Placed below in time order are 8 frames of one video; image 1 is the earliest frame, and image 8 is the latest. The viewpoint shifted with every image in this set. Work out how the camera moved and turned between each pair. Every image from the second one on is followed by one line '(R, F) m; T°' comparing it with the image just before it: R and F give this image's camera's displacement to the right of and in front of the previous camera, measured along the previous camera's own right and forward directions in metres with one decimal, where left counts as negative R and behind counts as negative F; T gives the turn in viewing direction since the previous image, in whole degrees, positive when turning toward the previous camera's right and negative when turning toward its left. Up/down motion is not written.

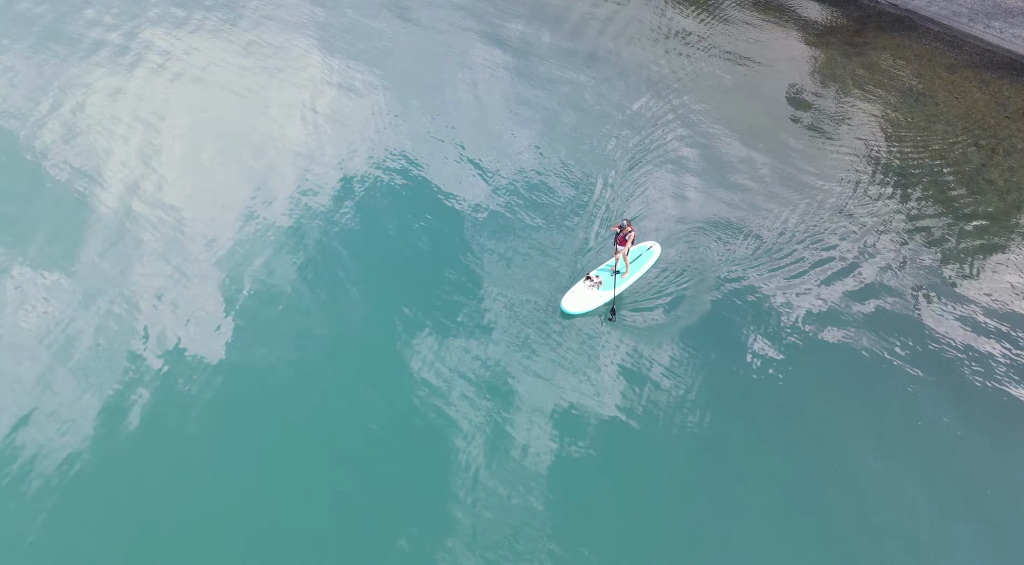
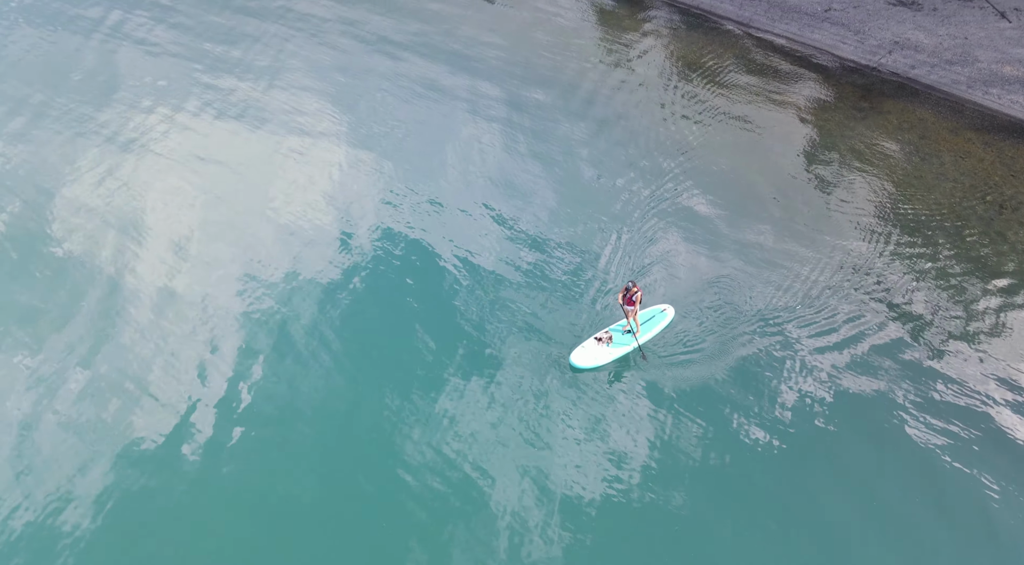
(-0.9, -0.7) m; 0°
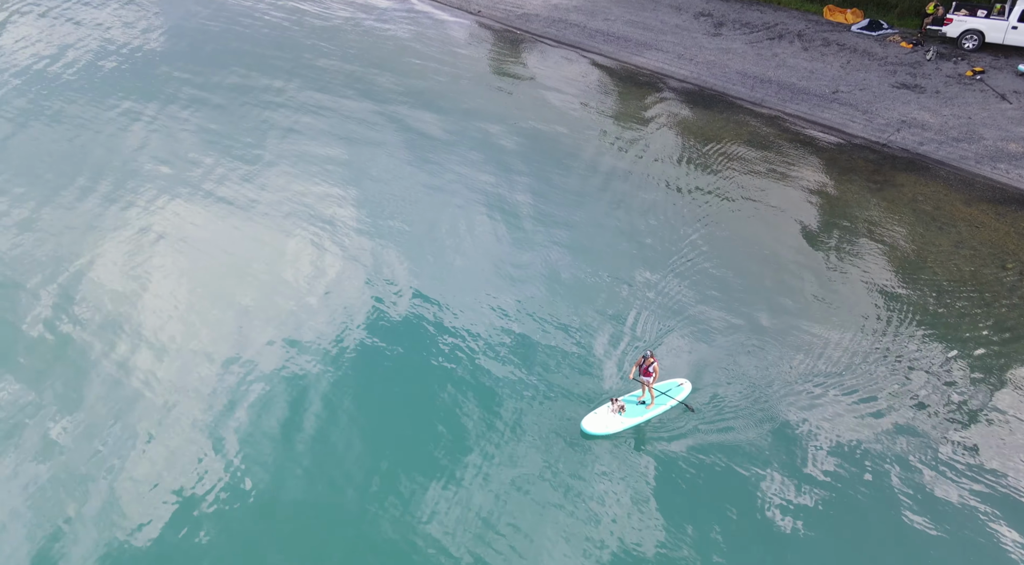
(-1.1, -0.4) m; 0°
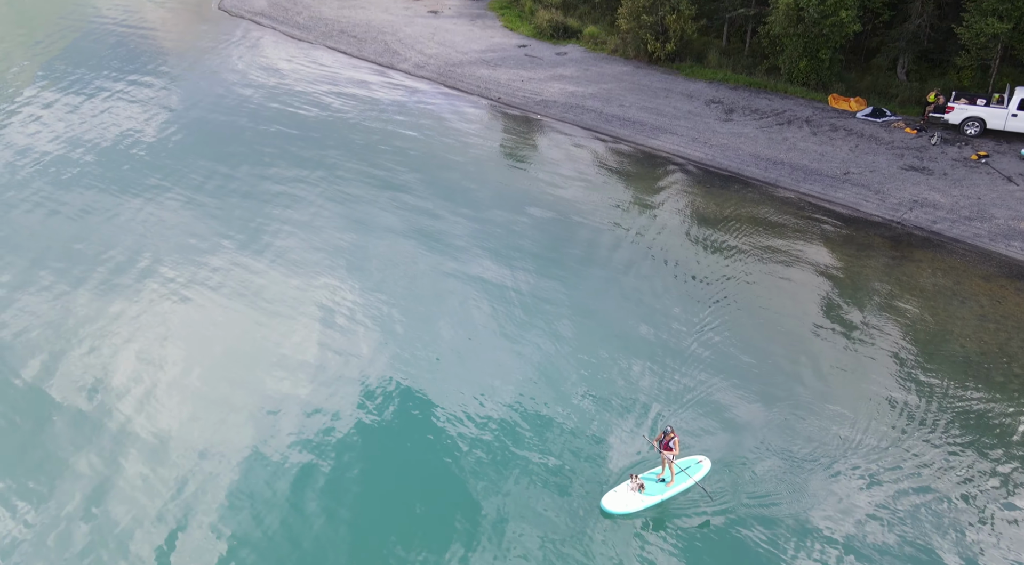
(-1.1, -0.4) m; 0°
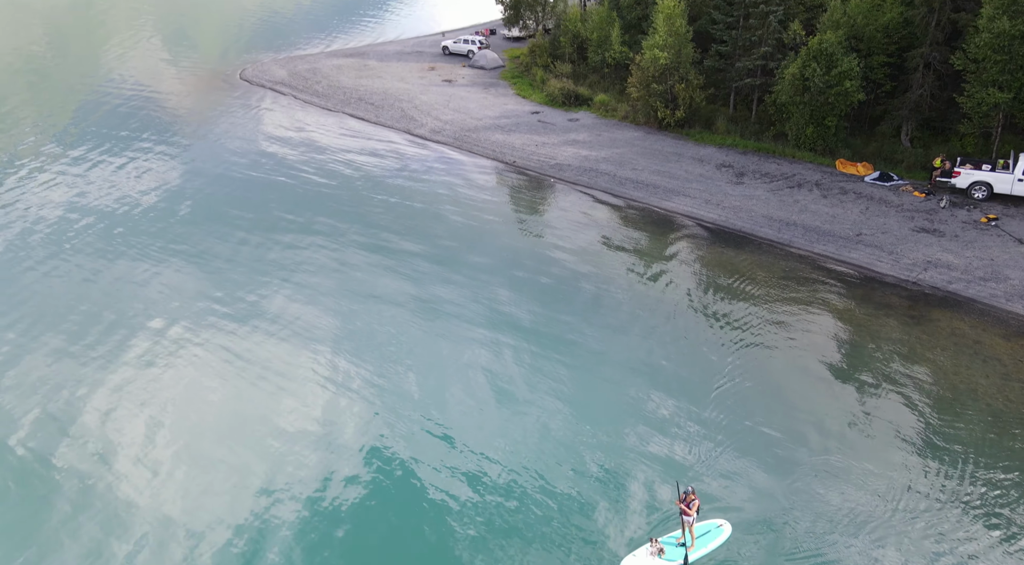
(-0.7, -0.3) m; 0°
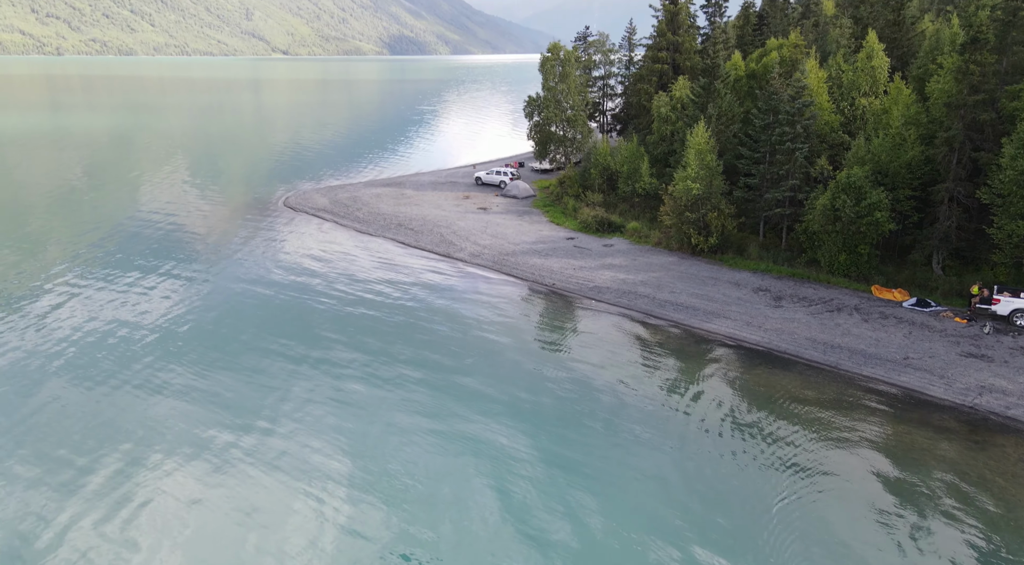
(-1.5, -0.2) m; -1°
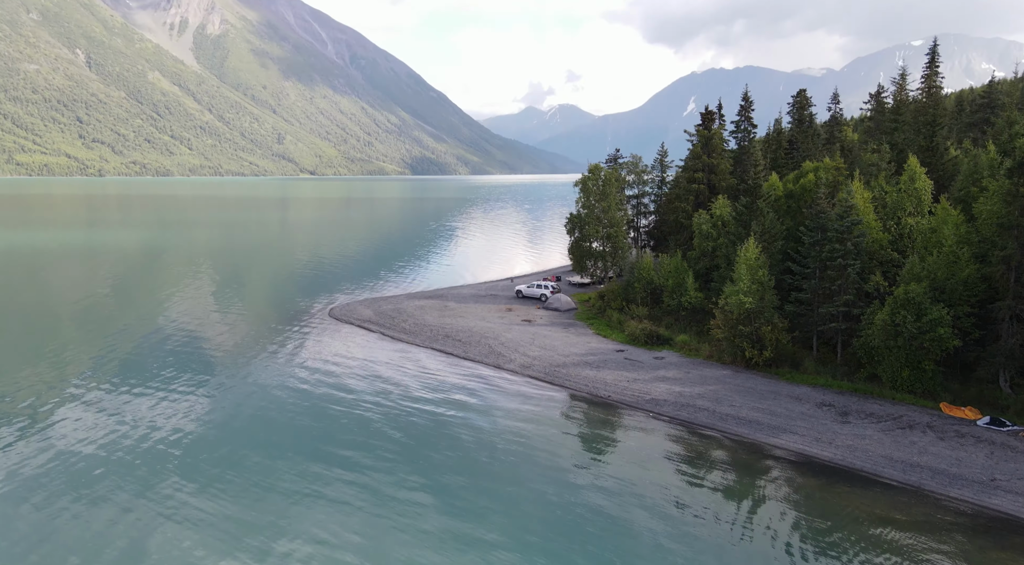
(-1.9, +0.4) m; -2°
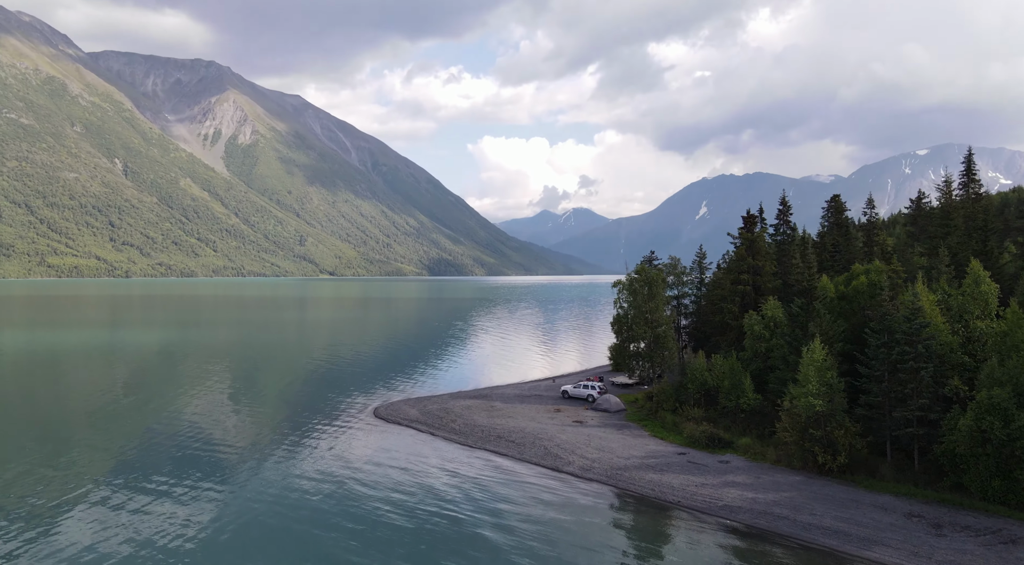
(-2.4, +0.8) m; -2°
